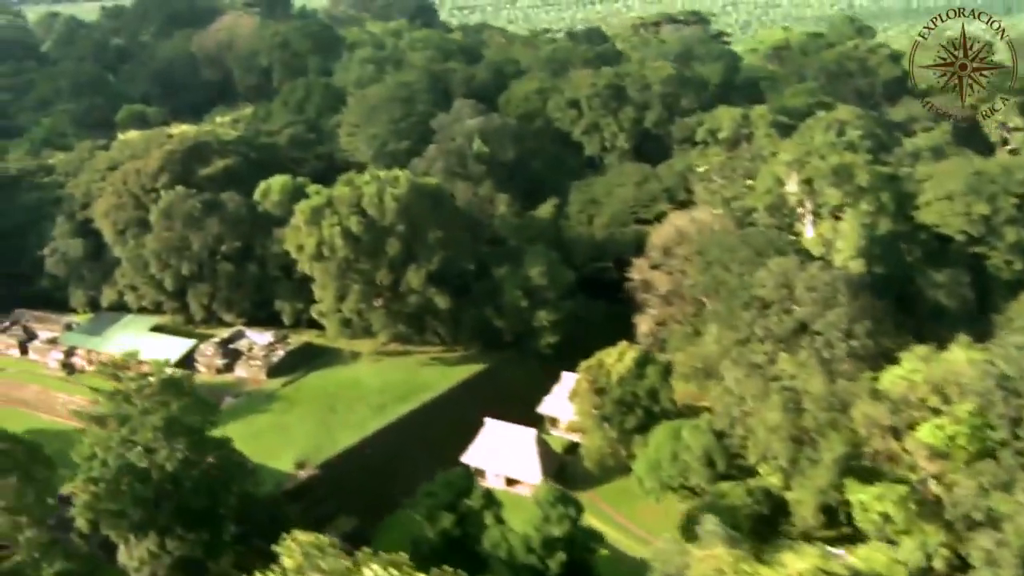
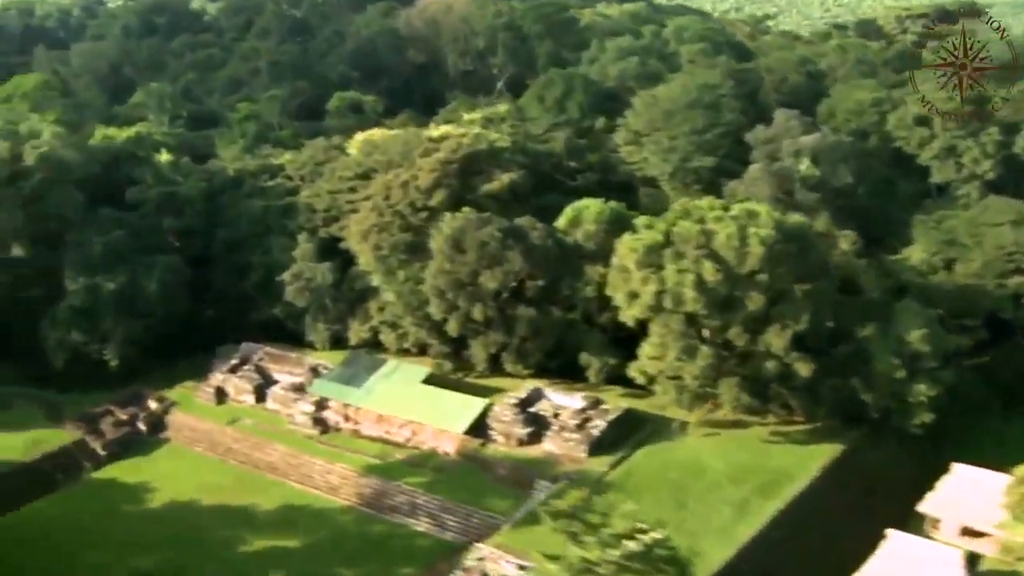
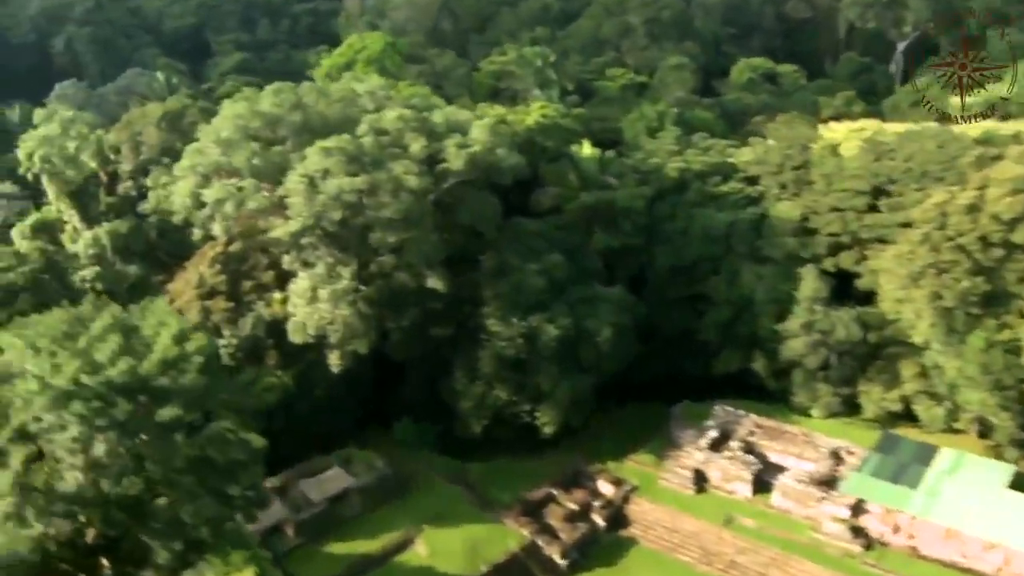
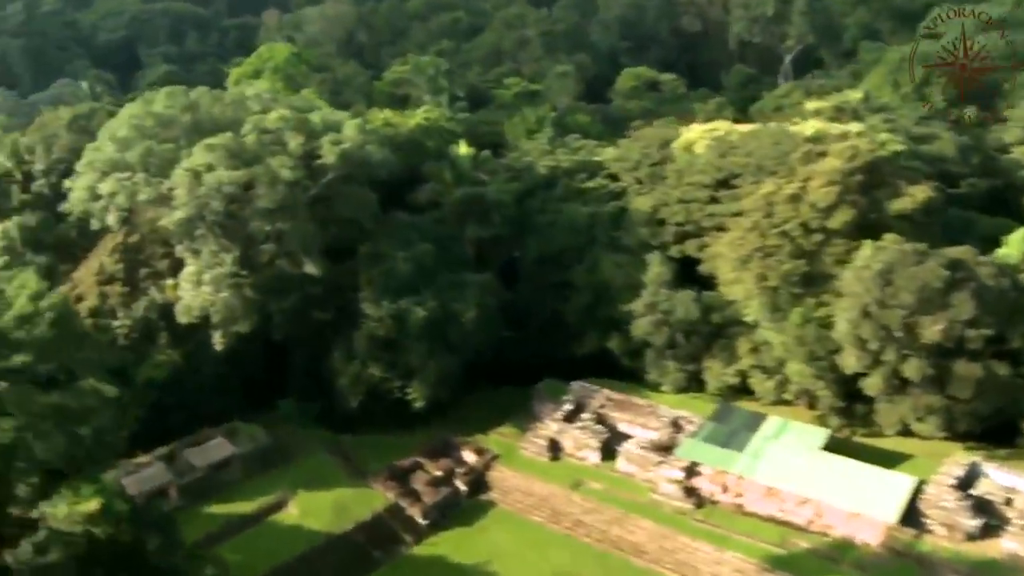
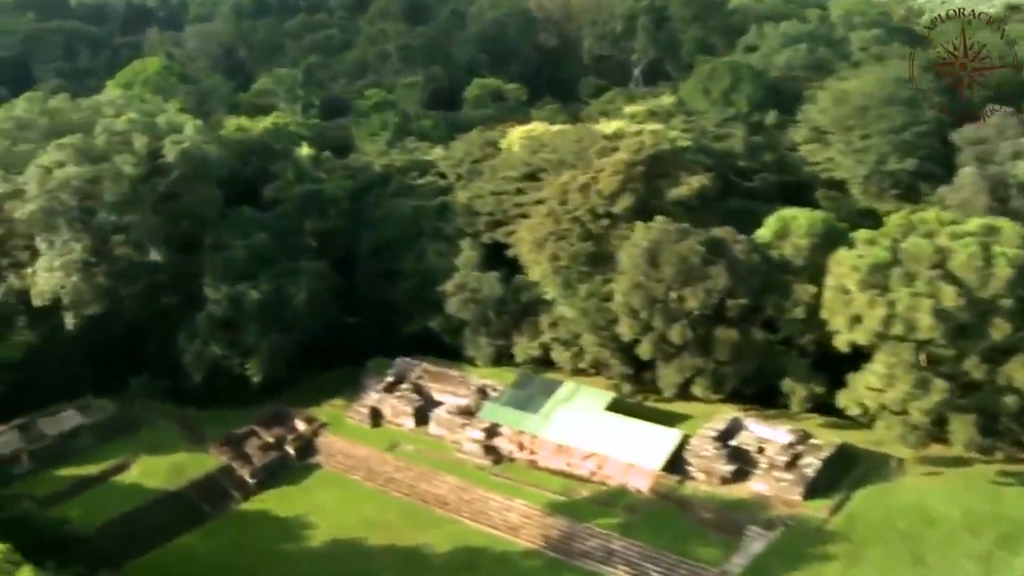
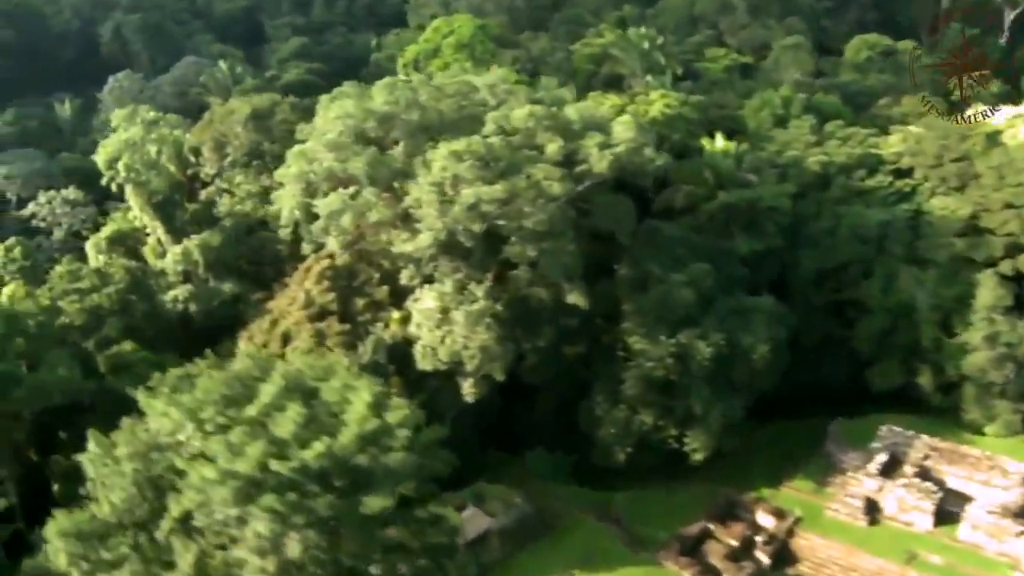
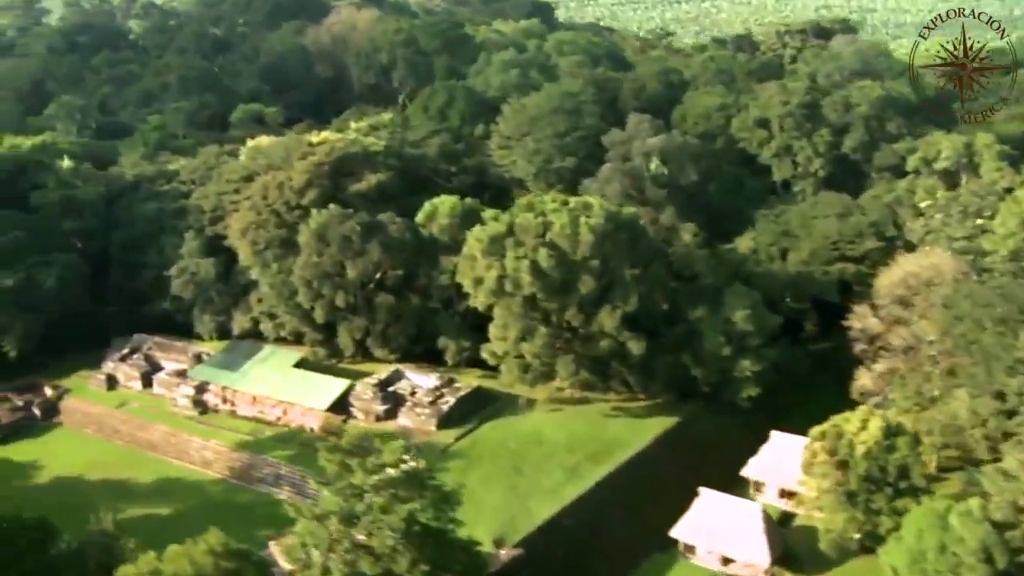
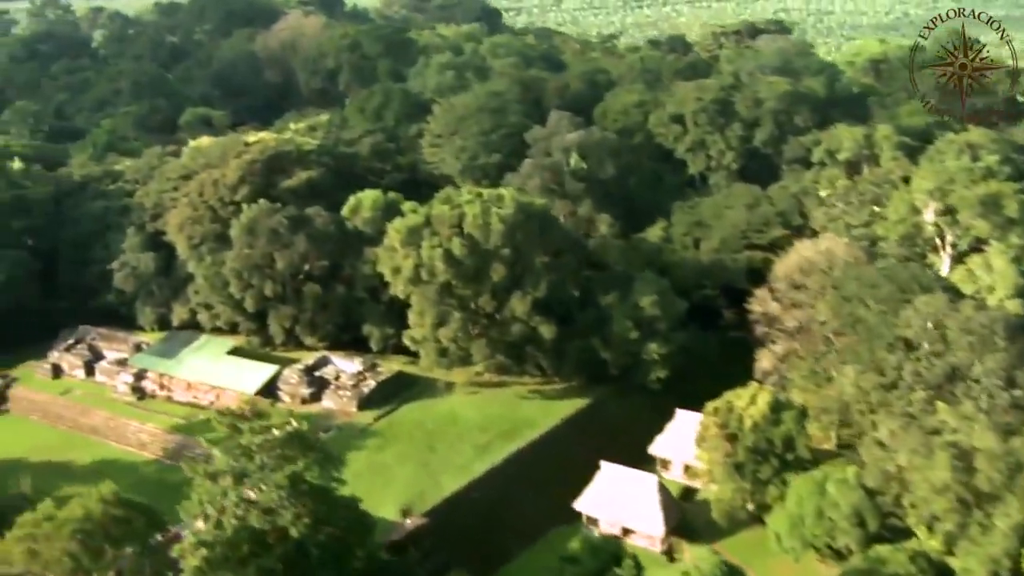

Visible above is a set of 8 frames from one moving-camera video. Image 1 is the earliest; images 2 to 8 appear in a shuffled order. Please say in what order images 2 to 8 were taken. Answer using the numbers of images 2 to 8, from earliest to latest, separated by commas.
8, 7, 2, 5, 4, 3, 6
